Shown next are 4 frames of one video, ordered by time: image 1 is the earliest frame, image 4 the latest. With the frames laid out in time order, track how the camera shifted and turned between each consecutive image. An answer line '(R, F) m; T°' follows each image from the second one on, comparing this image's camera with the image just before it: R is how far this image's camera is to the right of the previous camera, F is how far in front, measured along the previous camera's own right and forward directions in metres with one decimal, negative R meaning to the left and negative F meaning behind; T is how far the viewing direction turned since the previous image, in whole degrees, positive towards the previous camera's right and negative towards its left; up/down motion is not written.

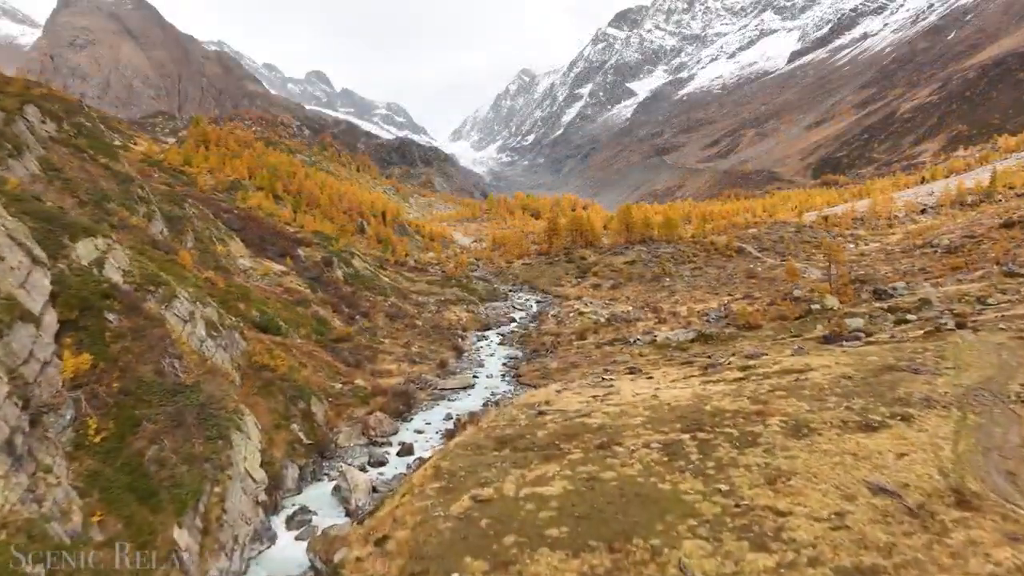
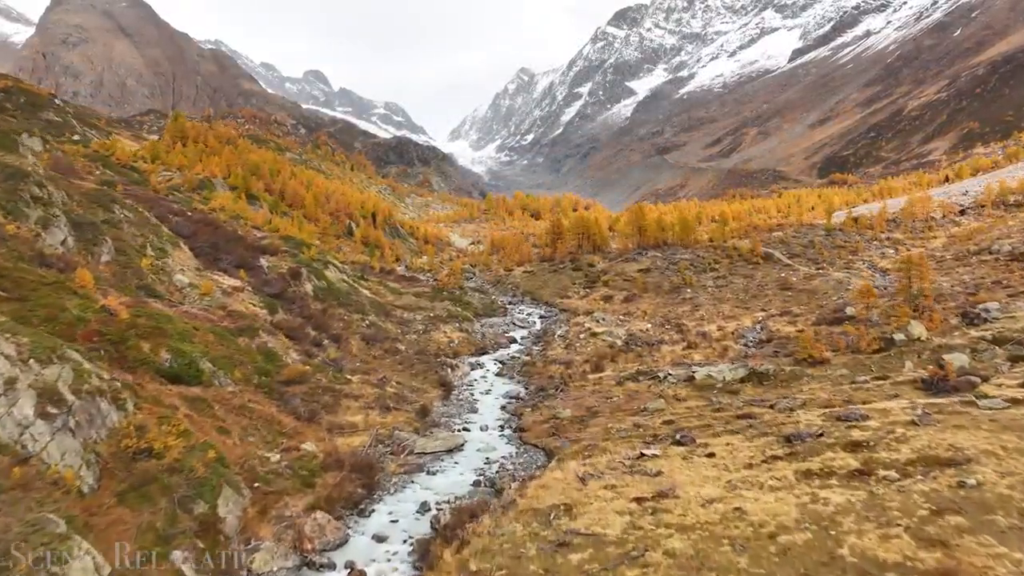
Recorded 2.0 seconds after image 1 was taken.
(-0.1, +7.7) m; 0°
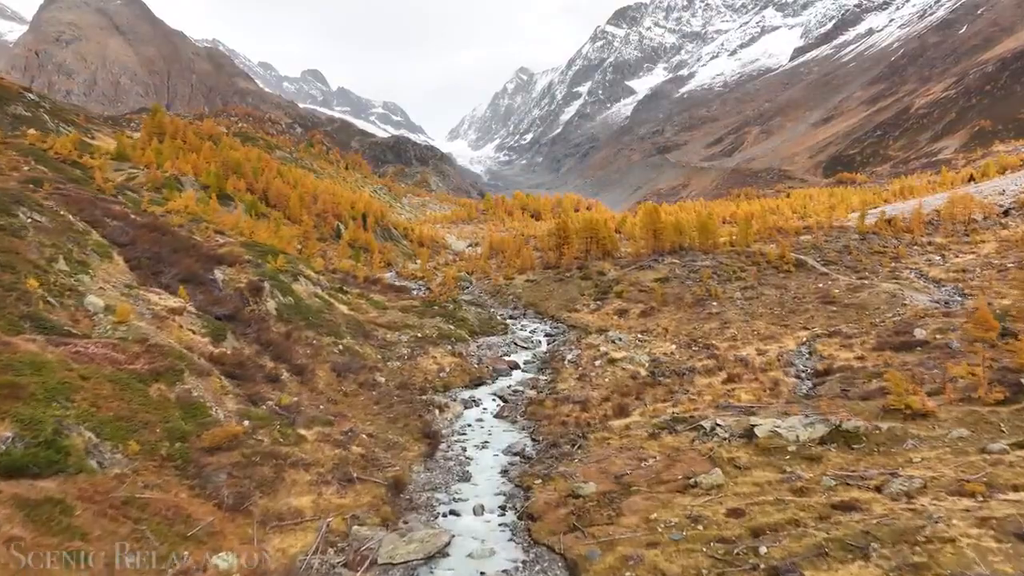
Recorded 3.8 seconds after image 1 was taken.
(-0.2, +7.0) m; 0°
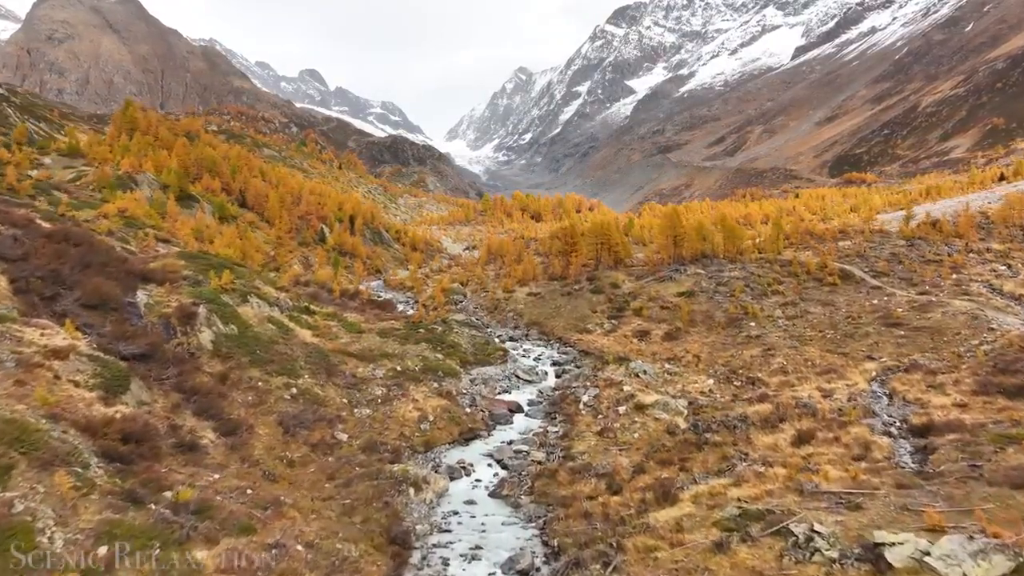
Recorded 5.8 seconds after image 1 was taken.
(-0.1, +7.8) m; 0°
